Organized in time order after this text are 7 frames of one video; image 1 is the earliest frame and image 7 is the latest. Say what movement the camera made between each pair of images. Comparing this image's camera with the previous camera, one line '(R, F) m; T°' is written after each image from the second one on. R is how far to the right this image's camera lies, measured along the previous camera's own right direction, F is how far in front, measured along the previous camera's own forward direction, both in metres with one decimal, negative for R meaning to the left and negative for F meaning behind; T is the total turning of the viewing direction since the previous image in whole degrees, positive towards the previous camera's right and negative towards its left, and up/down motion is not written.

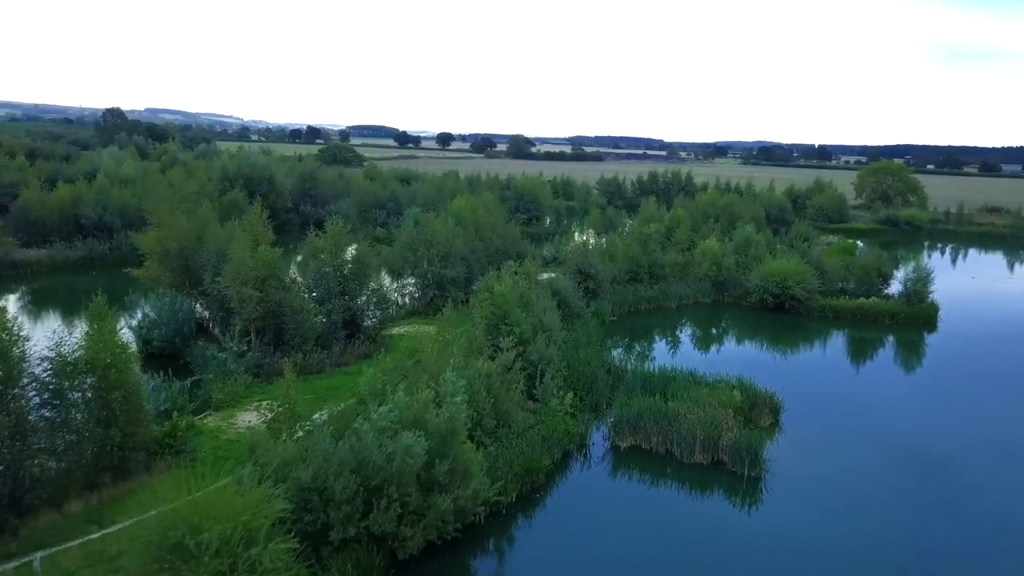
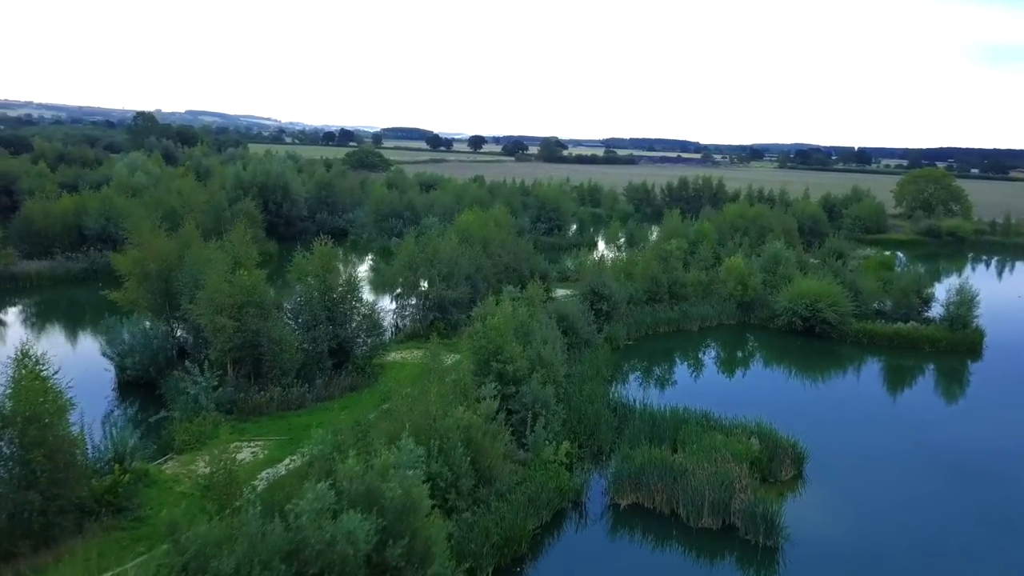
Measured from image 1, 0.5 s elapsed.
(+0.6, +1.3) m; -2°
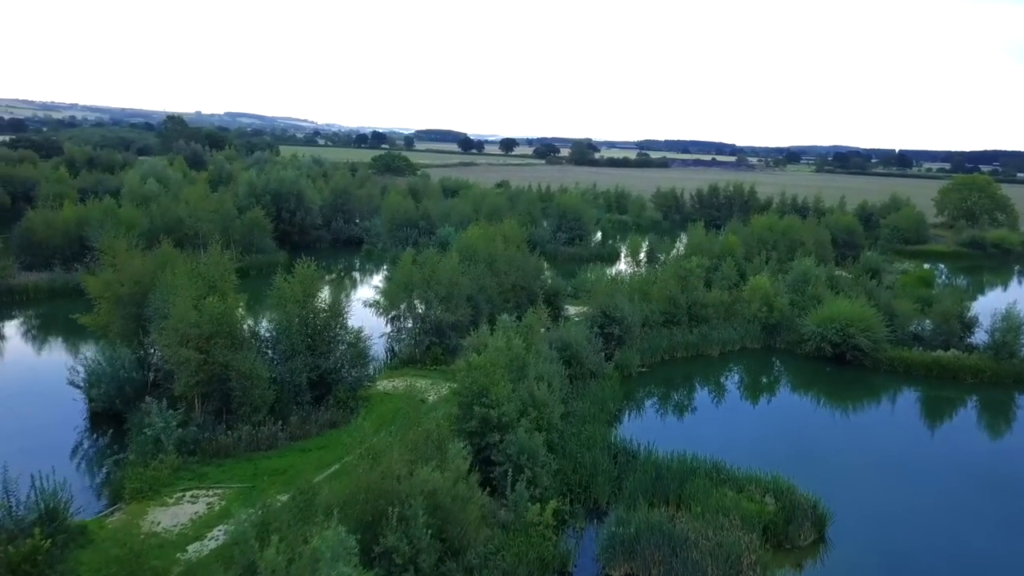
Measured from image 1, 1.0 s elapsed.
(+0.6, +1.3) m; -2°
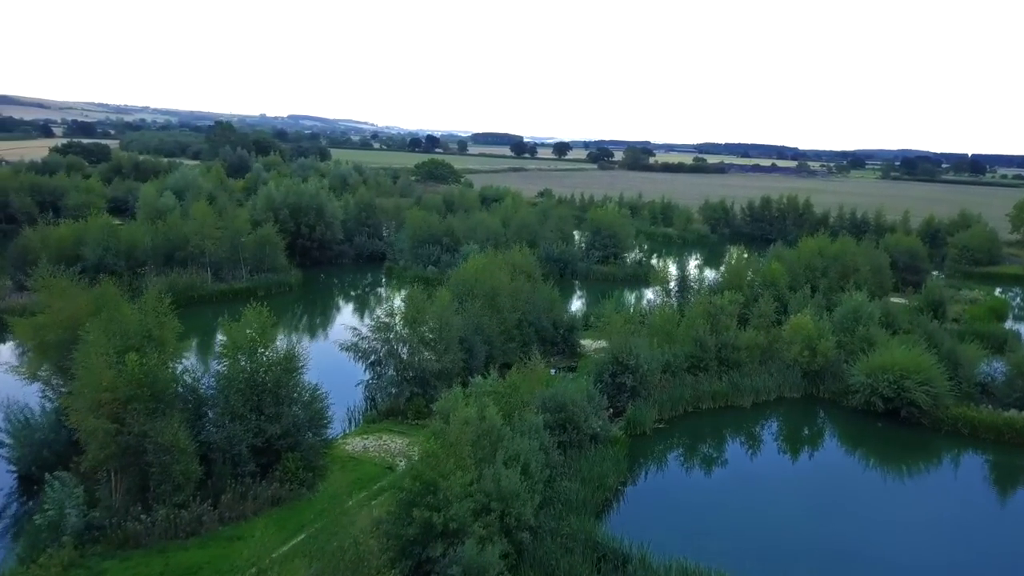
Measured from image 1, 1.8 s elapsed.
(+1.1, +2.2) m; -4°
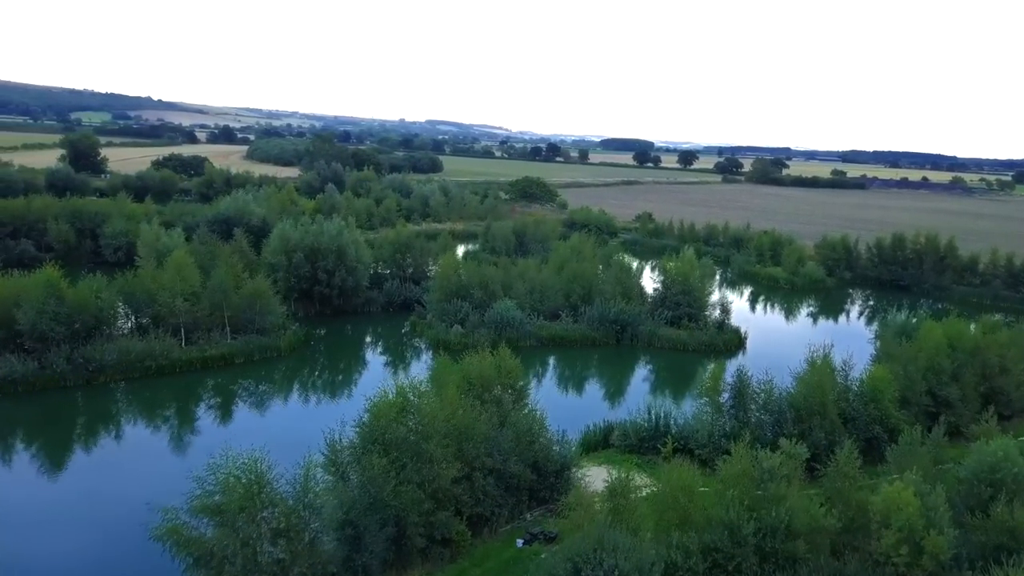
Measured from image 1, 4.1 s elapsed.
(+2.8, +6.0) m; -9°
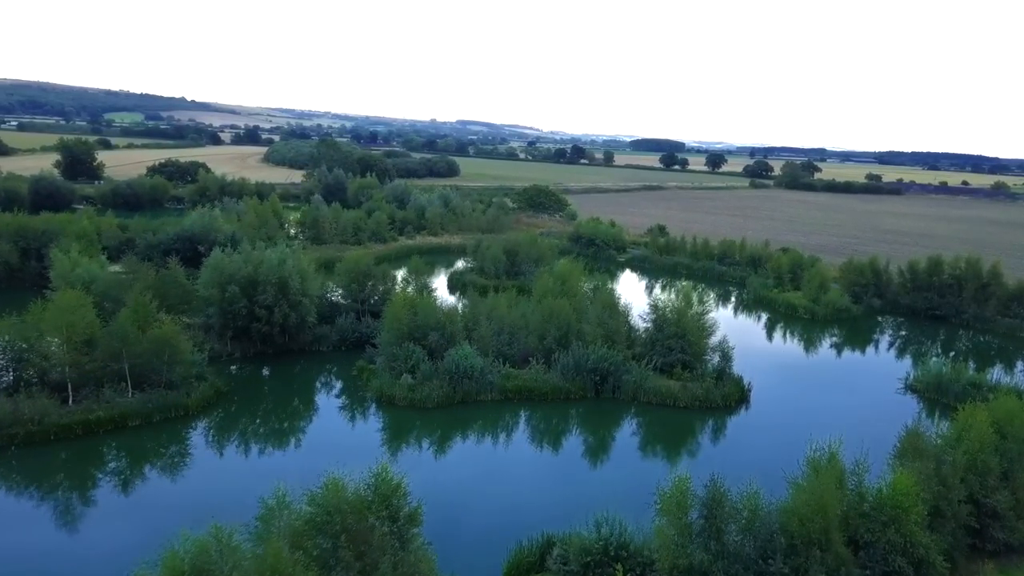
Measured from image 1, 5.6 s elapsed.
(+2.1, +4.1) m; -2°
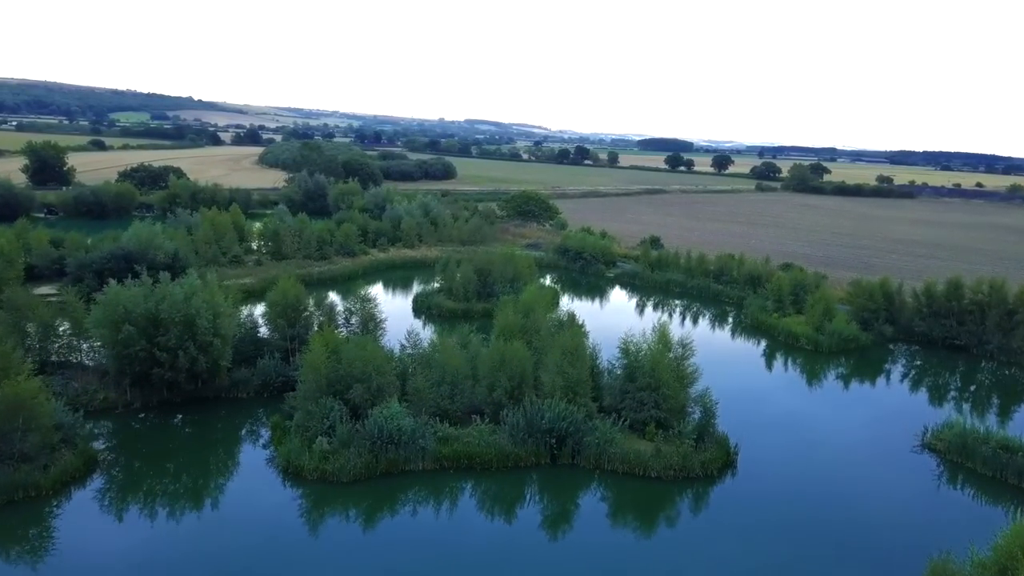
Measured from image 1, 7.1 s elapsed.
(+1.7, +4.0) m; -1°
